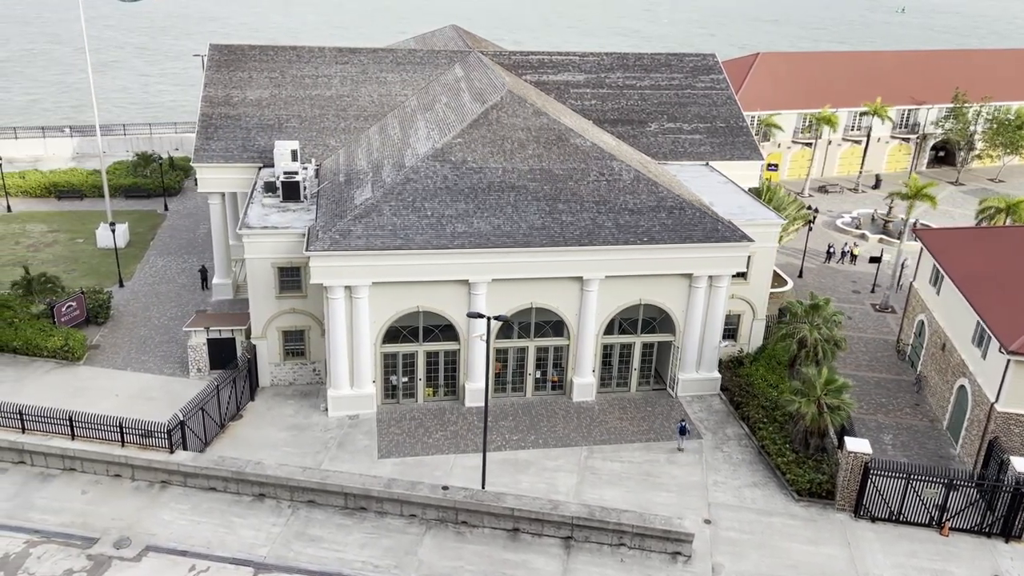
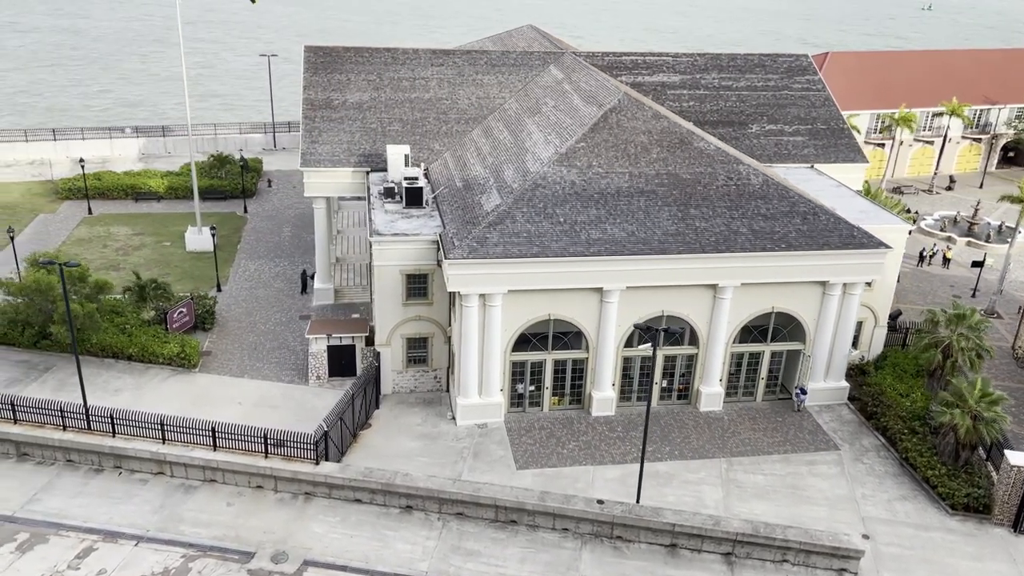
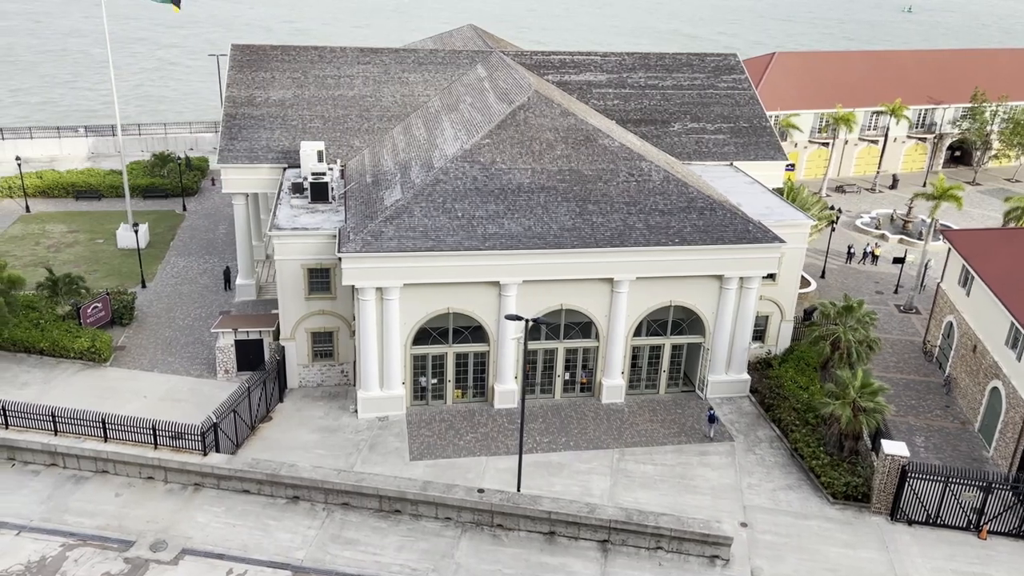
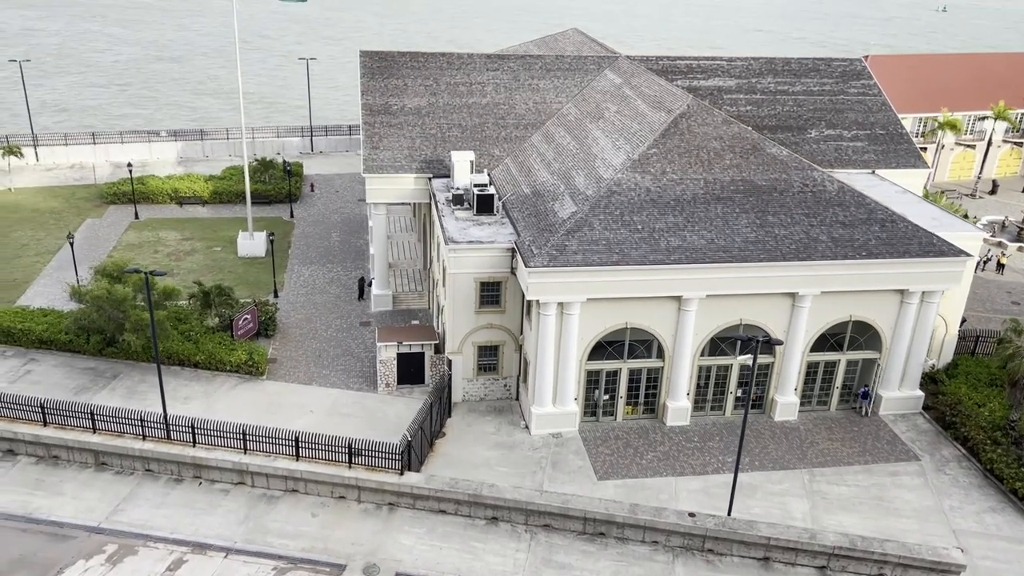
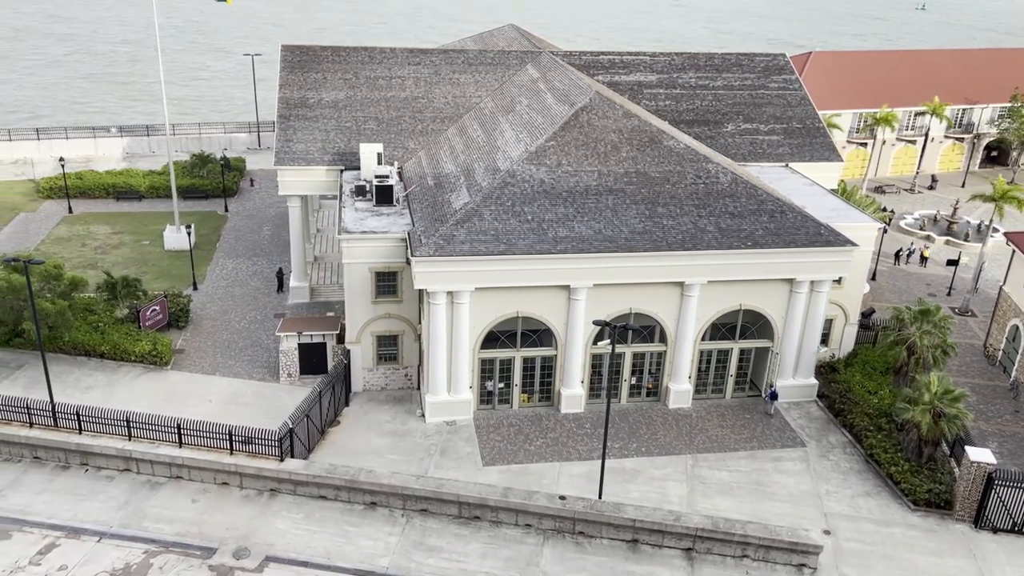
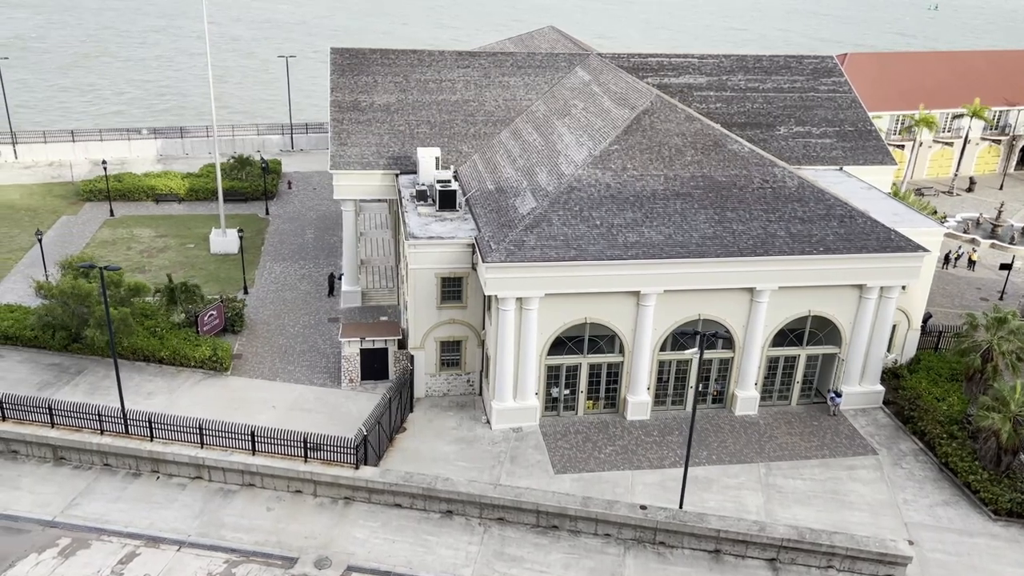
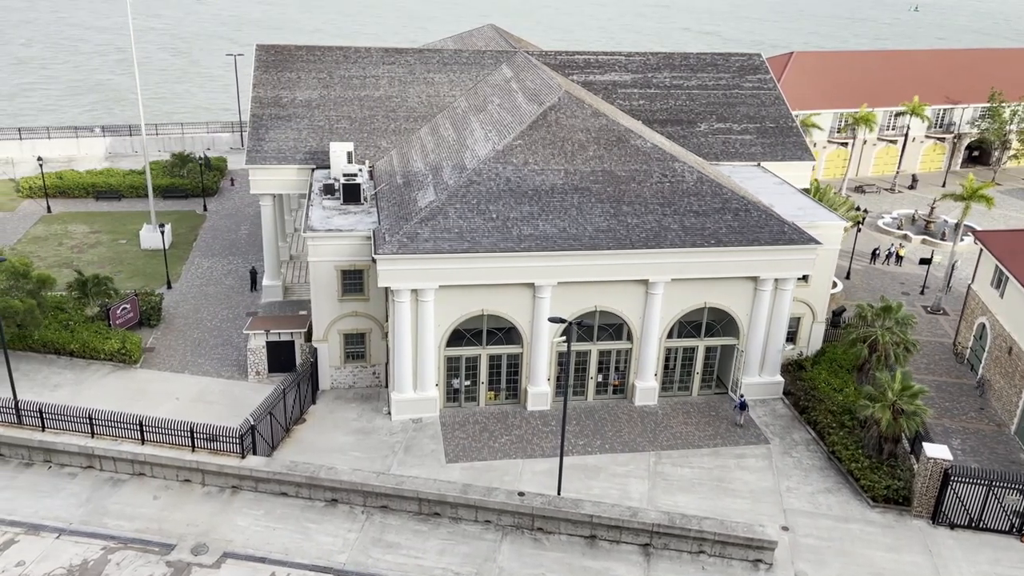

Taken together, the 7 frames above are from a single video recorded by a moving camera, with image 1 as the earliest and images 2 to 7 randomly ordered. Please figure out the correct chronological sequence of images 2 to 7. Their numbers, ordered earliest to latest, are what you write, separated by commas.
3, 7, 5, 2, 6, 4
